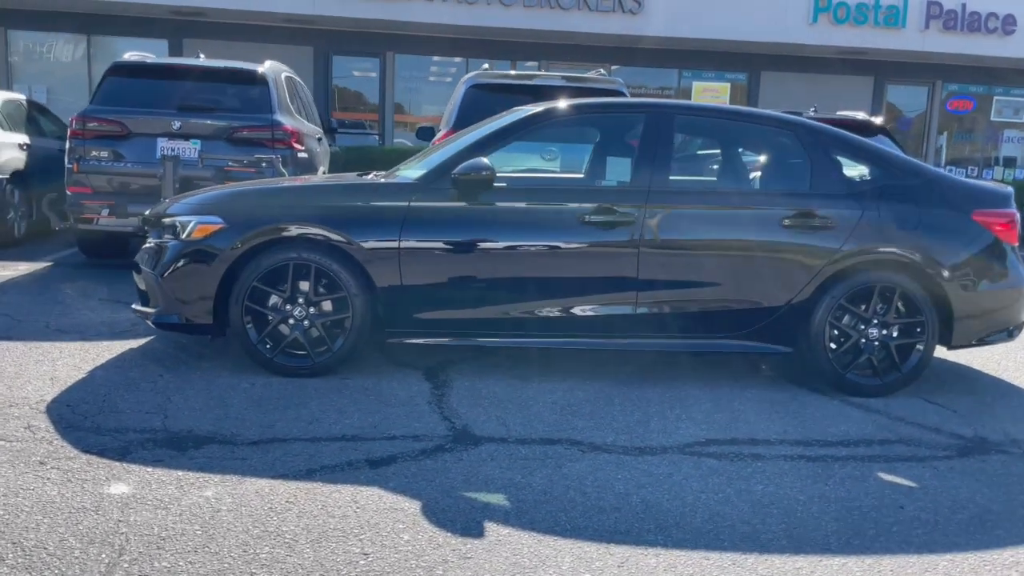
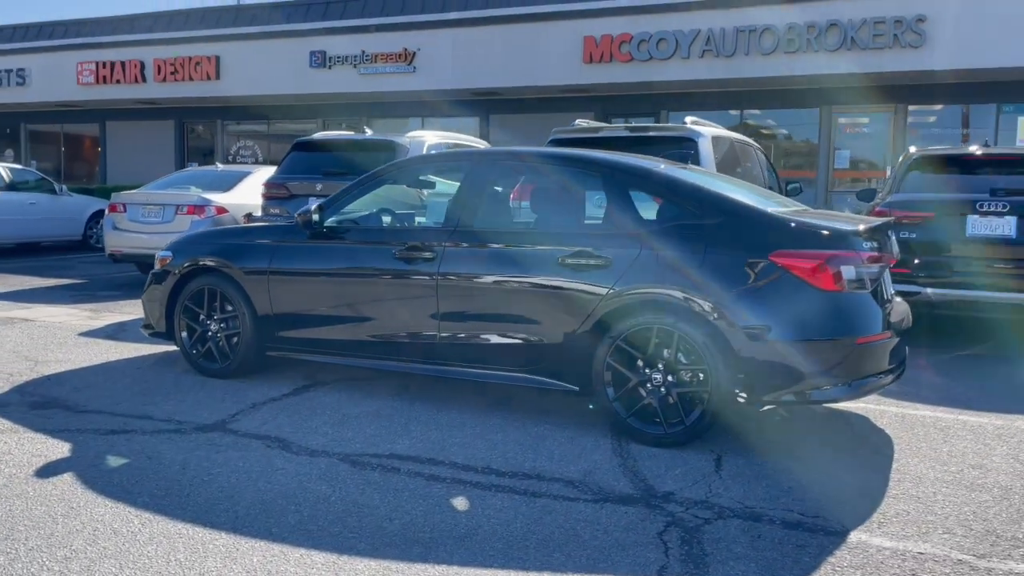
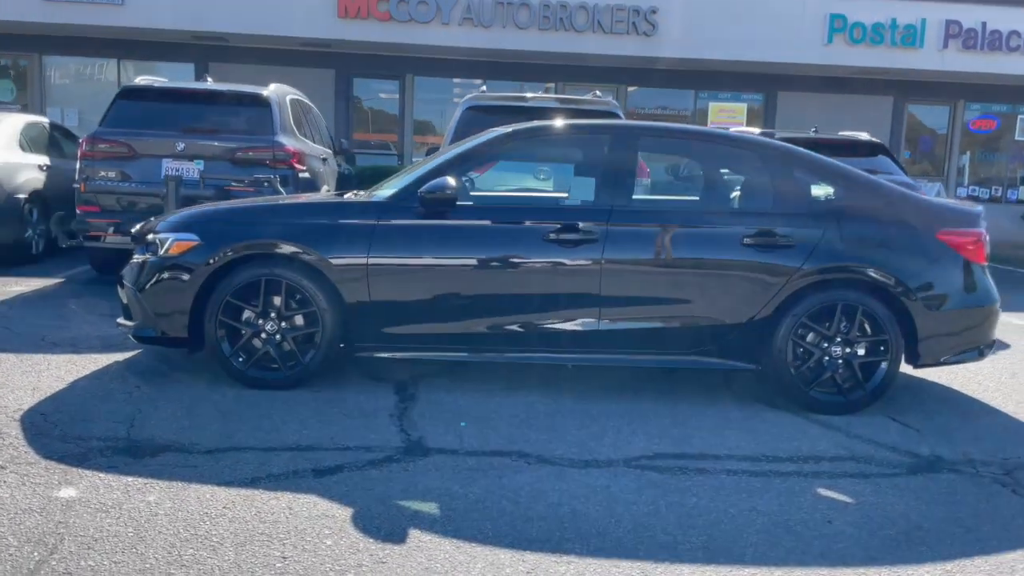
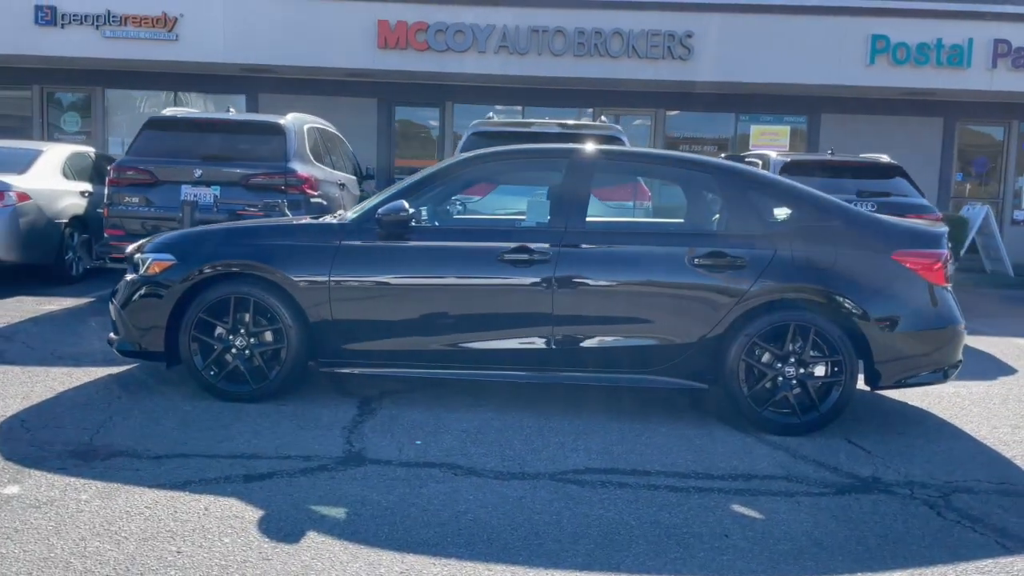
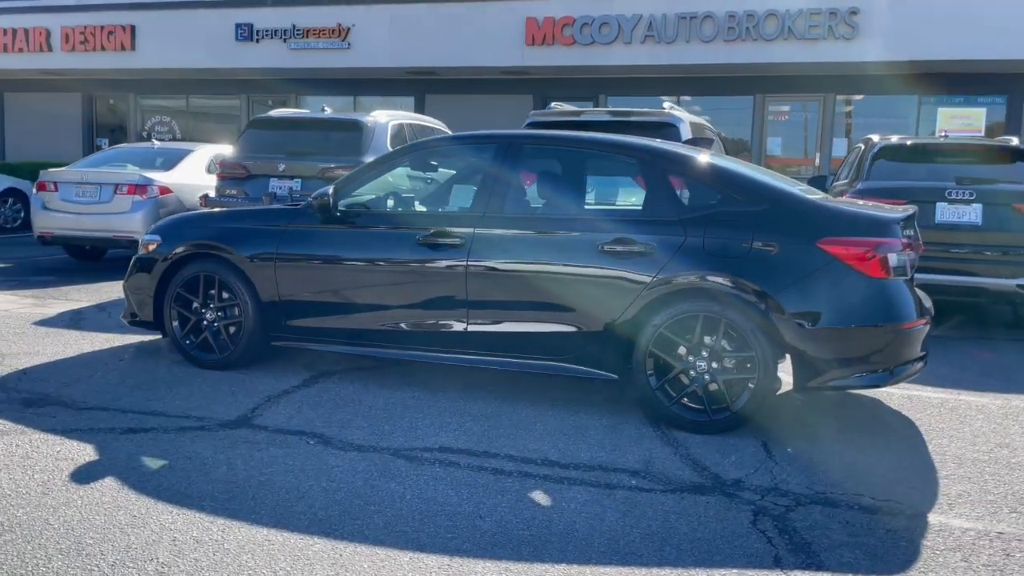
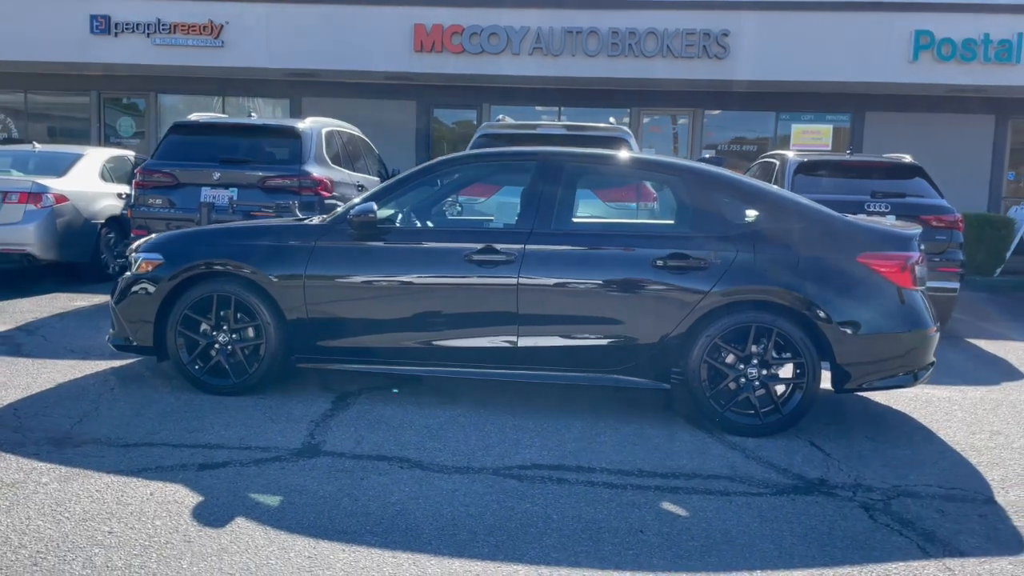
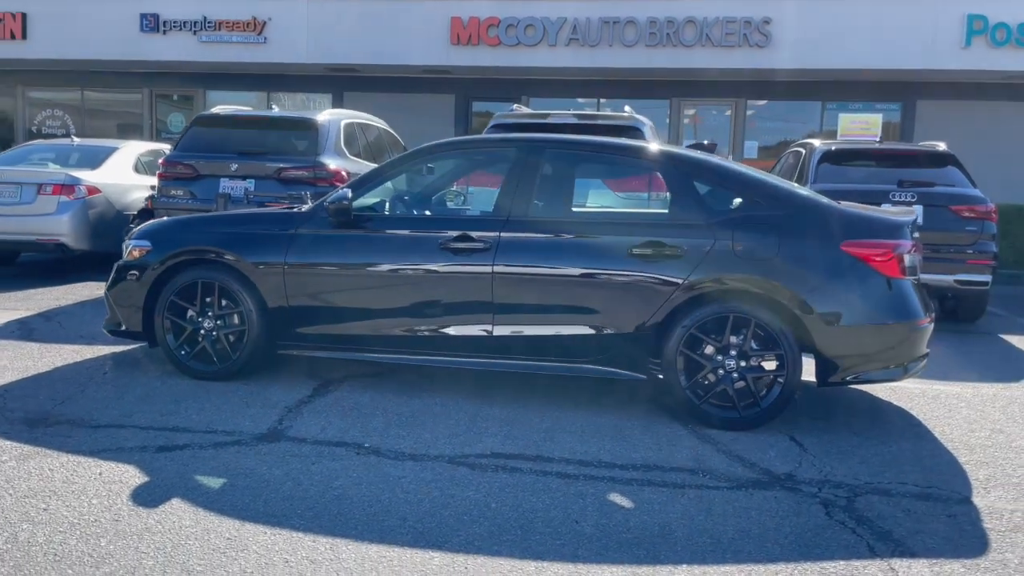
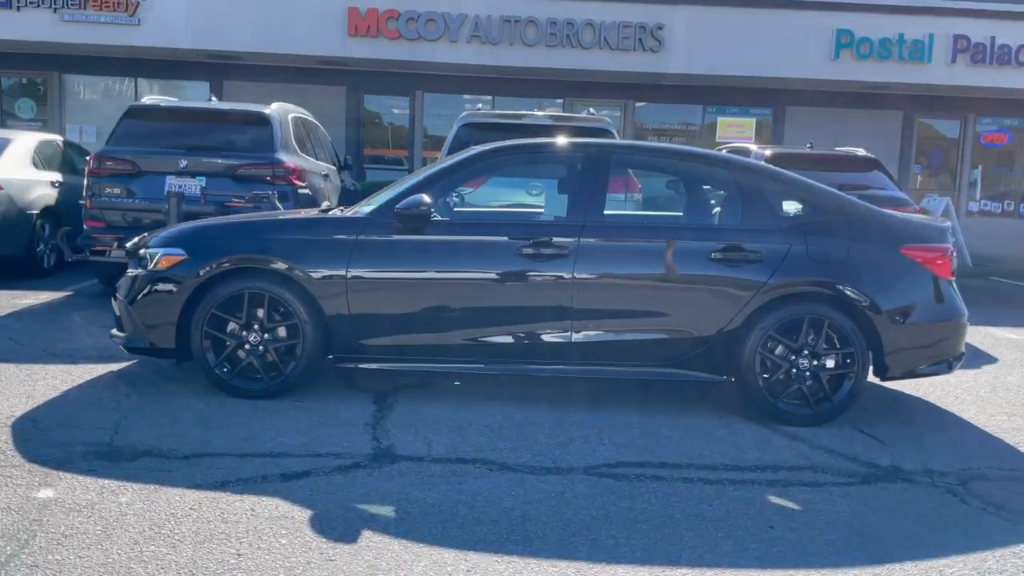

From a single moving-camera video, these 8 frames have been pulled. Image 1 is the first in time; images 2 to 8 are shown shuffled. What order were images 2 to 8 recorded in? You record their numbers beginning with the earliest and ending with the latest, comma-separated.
3, 8, 4, 6, 7, 5, 2
